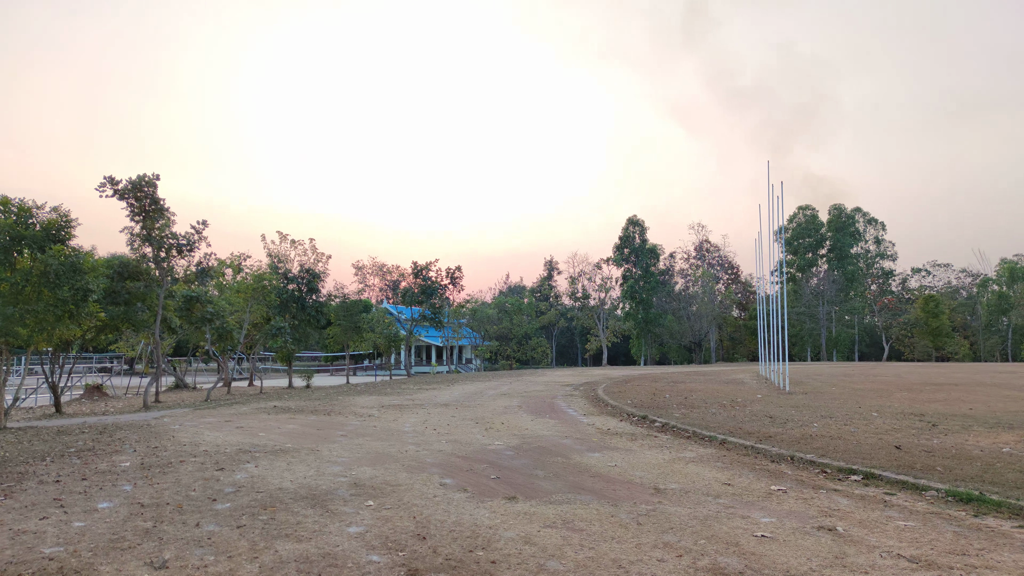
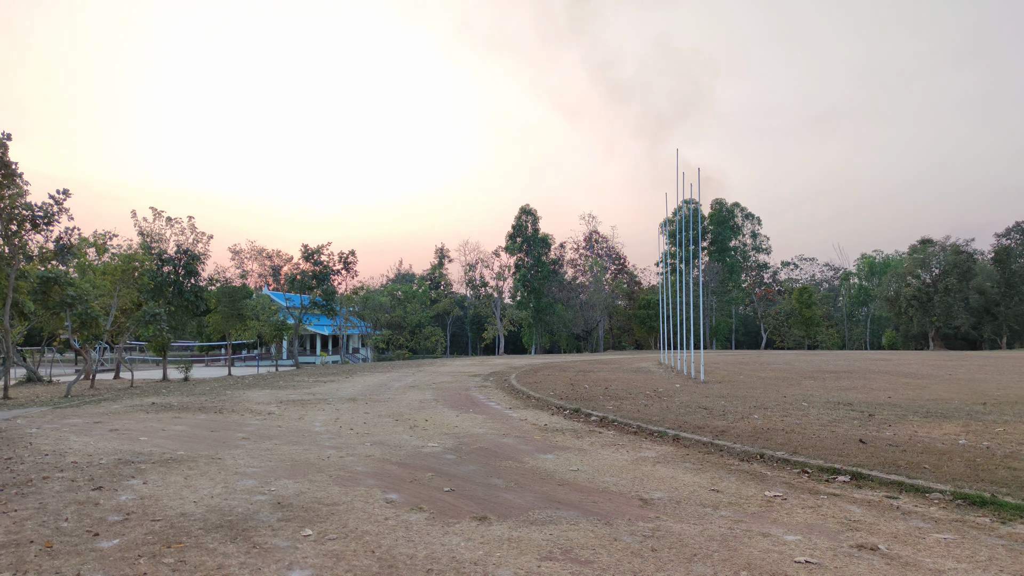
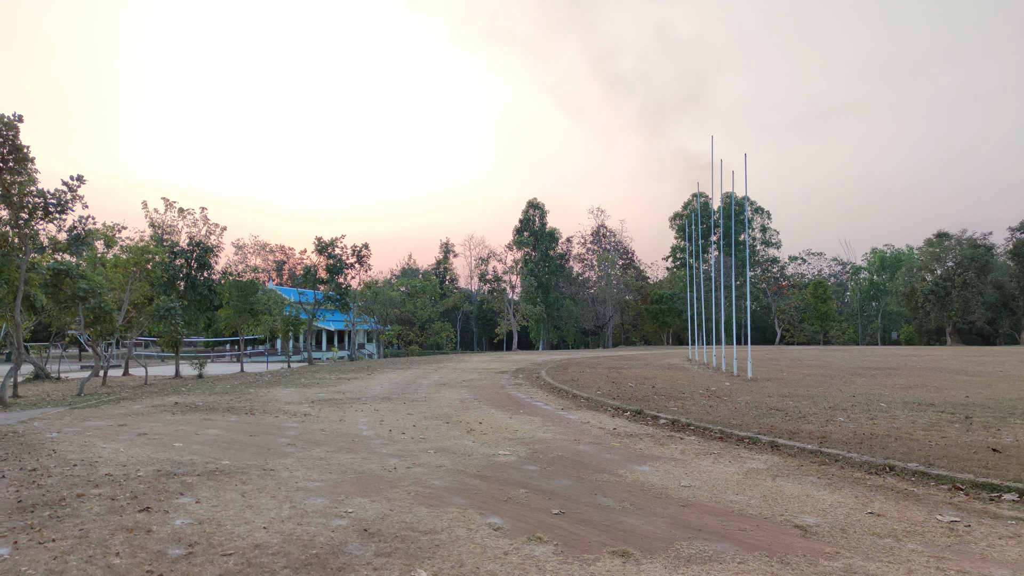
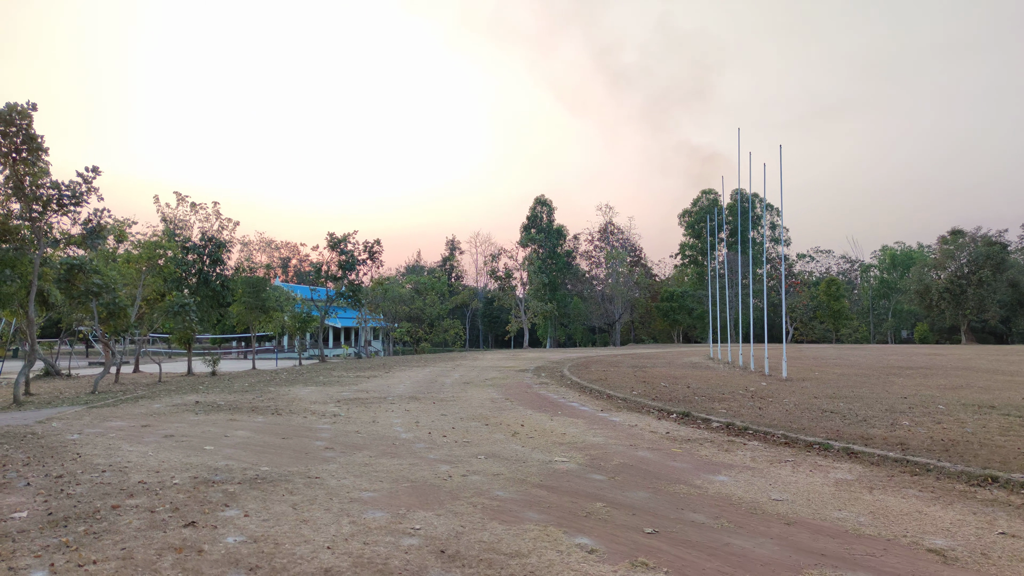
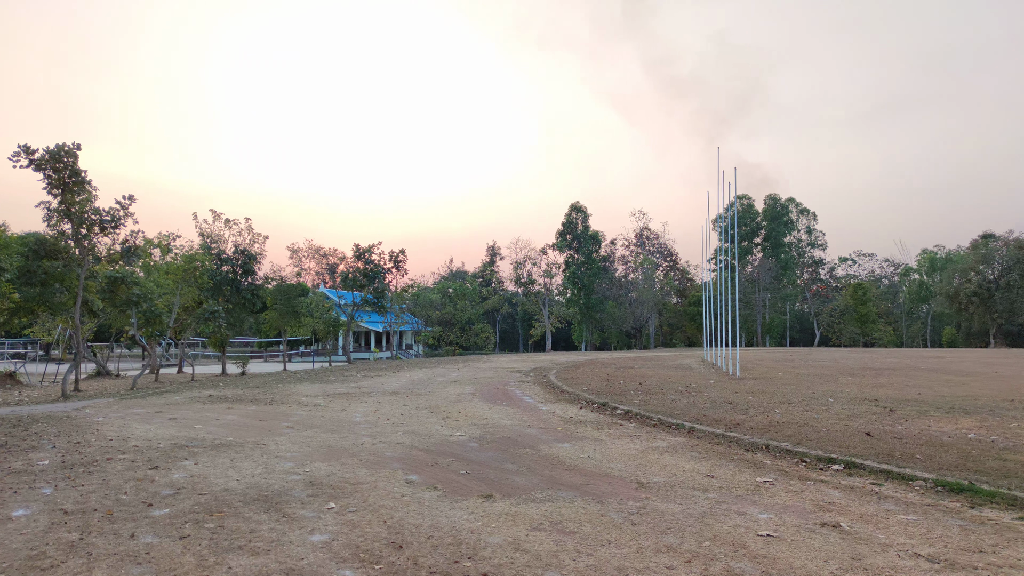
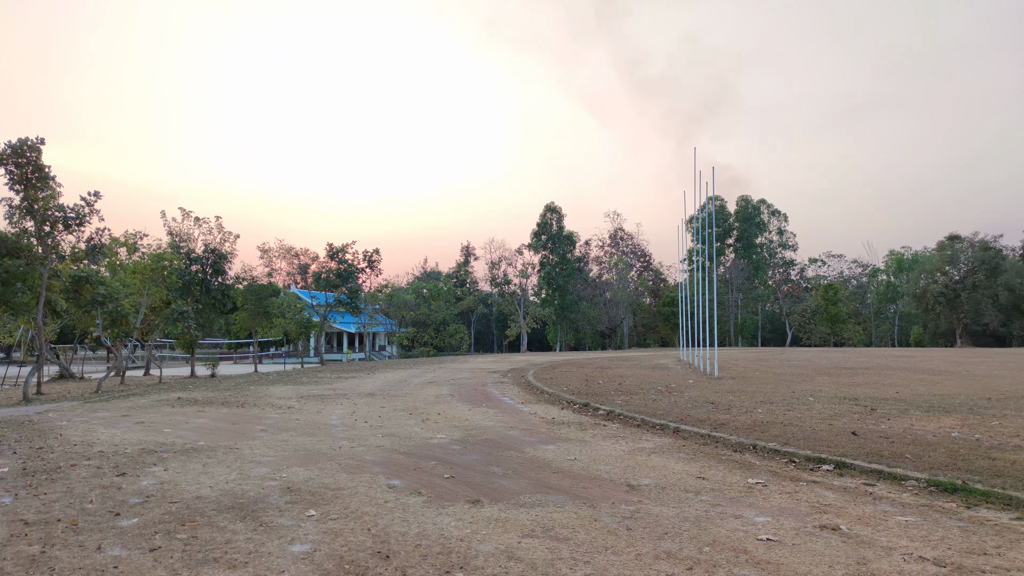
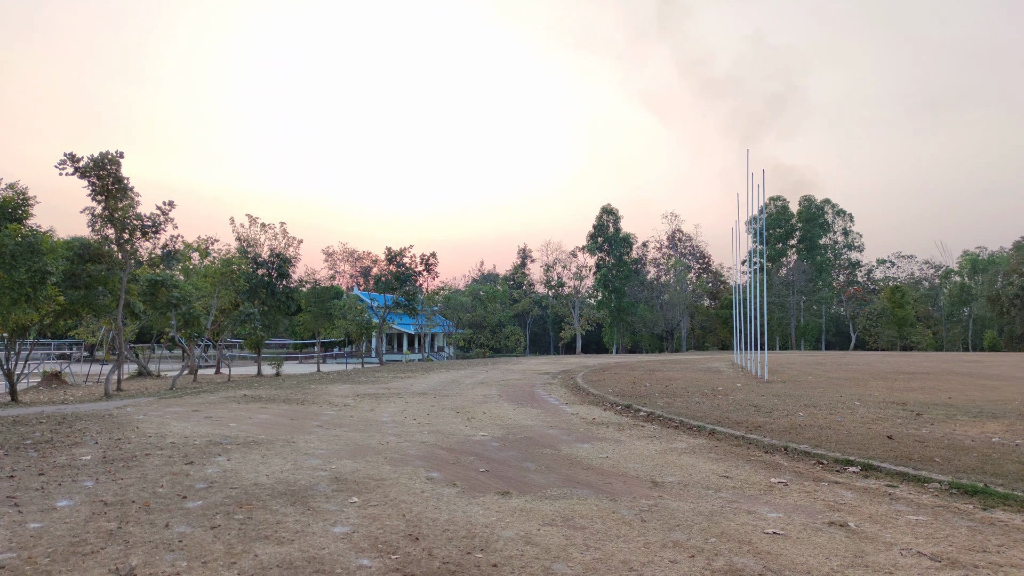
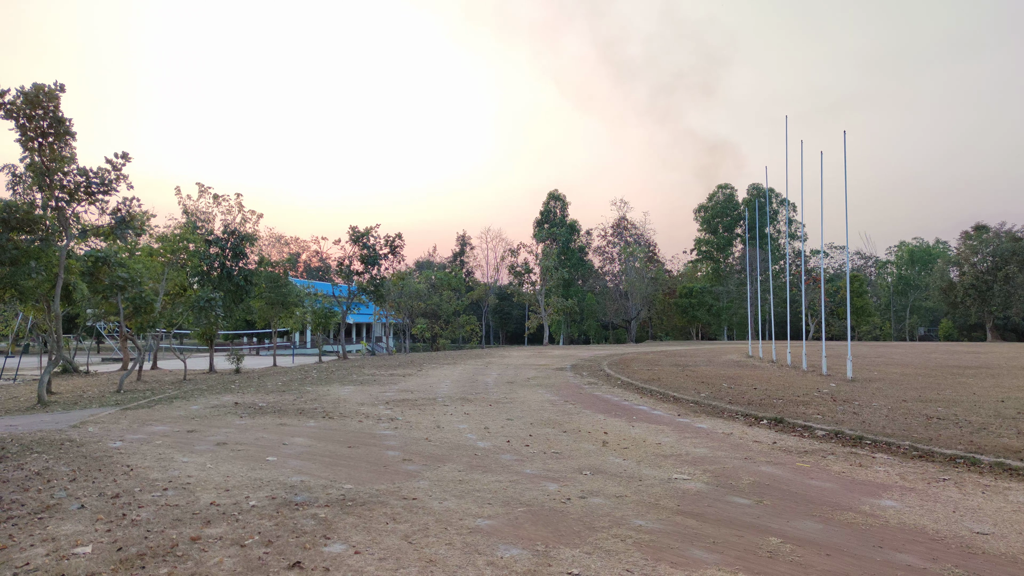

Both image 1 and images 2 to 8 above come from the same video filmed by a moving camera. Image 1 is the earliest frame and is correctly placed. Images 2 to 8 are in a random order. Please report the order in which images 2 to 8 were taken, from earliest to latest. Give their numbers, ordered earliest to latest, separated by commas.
7, 5, 6, 2, 3, 4, 8
